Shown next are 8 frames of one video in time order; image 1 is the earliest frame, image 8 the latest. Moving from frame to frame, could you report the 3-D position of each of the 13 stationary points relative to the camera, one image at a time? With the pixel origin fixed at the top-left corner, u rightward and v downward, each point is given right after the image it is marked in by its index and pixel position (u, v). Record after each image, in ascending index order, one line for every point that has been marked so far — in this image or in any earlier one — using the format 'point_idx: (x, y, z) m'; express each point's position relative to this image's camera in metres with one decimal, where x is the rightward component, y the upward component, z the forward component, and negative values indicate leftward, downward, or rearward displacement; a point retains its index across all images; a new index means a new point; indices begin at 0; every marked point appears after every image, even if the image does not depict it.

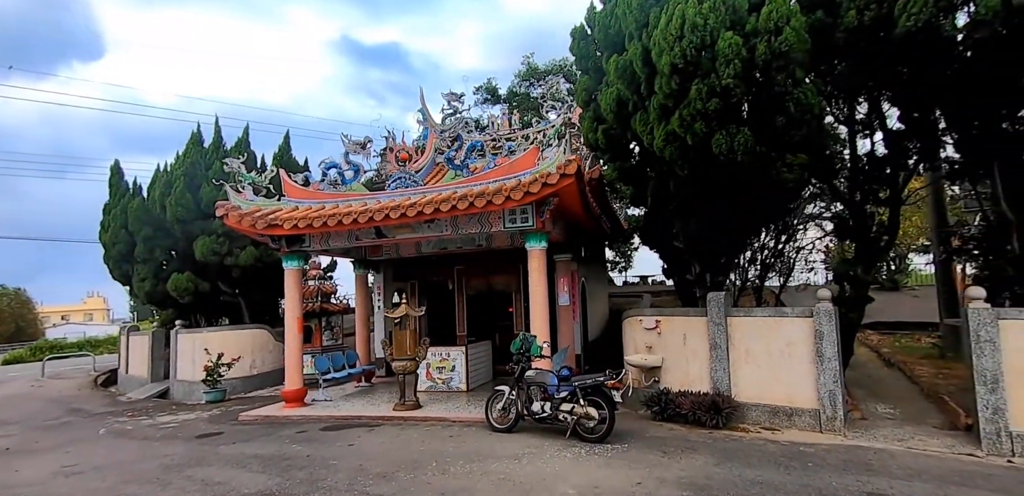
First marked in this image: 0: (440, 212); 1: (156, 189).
0: (-1.0, +0.5, +8.2) m
1: (-8.5, +1.4, +13.6) m
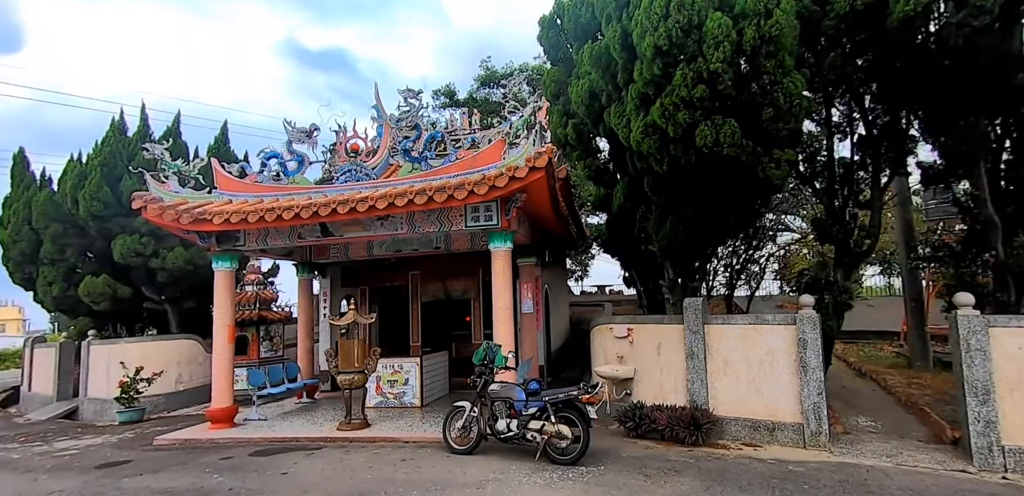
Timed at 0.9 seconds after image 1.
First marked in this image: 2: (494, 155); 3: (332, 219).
0: (-1.5, +0.5, +7.4) m
1: (-9.5, +1.4, +12.2) m
2: (-0.3, +1.3, +8.0) m
3: (-2.4, +0.4, +7.6) m
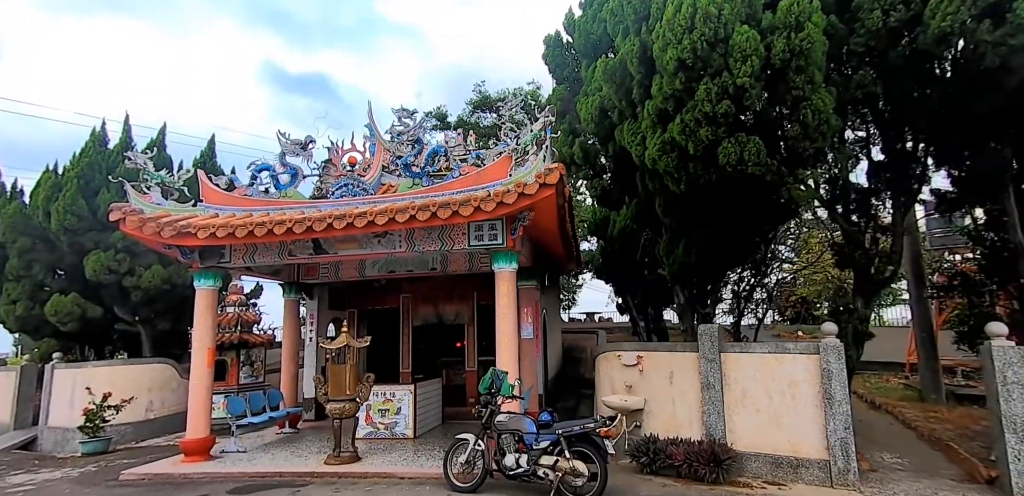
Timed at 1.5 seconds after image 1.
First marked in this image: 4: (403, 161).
0: (-1.4, +0.3, +7.0) m
1: (-9.5, +1.1, +11.5) m
2: (-0.2, +1.0, +7.6) m
3: (-2.3, +0.2, +7.2) m
4: (-1.5, +1.2, +7.9) m
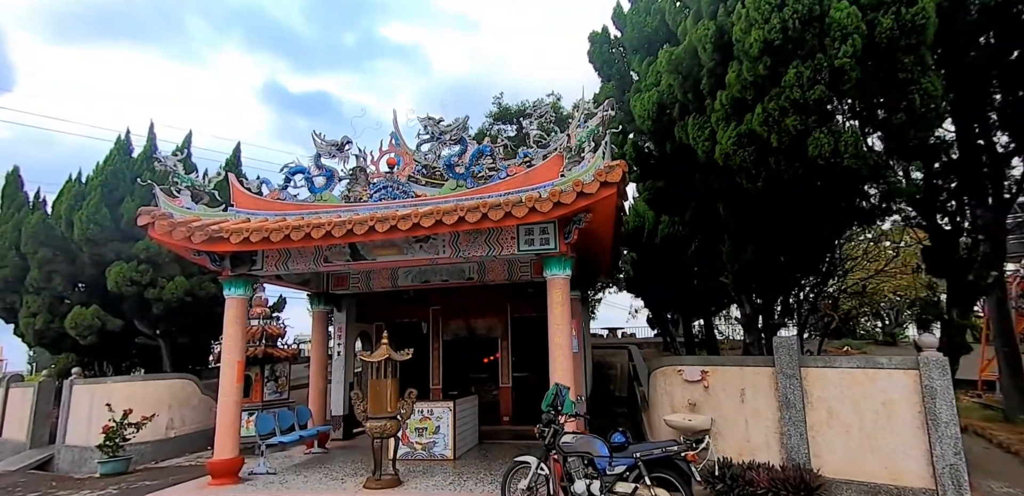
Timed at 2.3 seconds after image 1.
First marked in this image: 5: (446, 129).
0: (-0.8, +0.3, +6.5) m
1: (-8.8, +0.9, +11.2) m
2: (+0.5, +0.9, +7.1) m
3: (-1.7, +0.1, +6.6) m
4: (-0.9, +1.1, +7.4) m
5: (-0.9, +1.6, +7.5) m
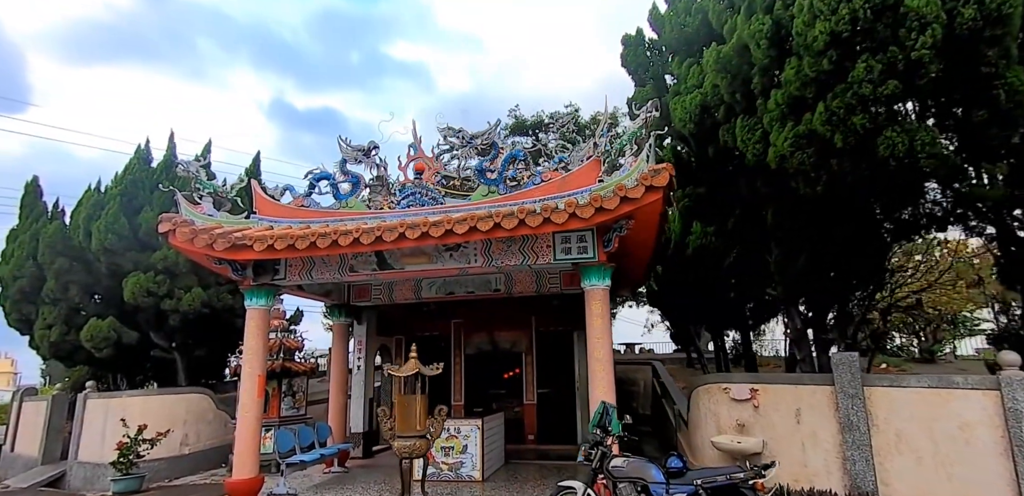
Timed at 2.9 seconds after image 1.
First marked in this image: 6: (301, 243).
0: (-0.4, +0.2, +6.1) m
1: (-8.3, +0.7, +11.0) m
2: (+0.9, +0.8, +6.8) m
3: (-1.3, 0.0, +6.3) m
4: (-0.4, +1.0, +7.1) m
5: (-0.4, +1.4, +7.2) m
6: (-2.4, +0.1, +6.4) m
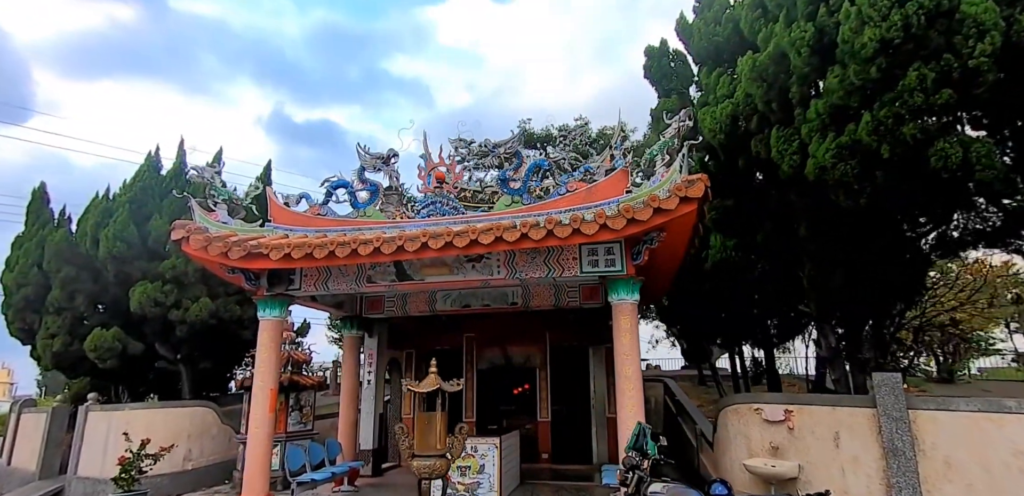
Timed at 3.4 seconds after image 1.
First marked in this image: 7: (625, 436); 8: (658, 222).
0: (-0.1, +0.1, +5.9) m
1: (-8.0, +0.6, +10.8) m
2: (+1.2, +0.7, +6.6) m
3: (-1.0, -0.1, +6.1) m
4: (-0.1, +0.9, +6.9) m
5: (-0.1, +1.3, +7.0) m
6: (-2.1, 0.0, +6.2) m
7: (+1.2, -1.9, +5.9) m
8: (+1.4, +0.3, +5.7) m
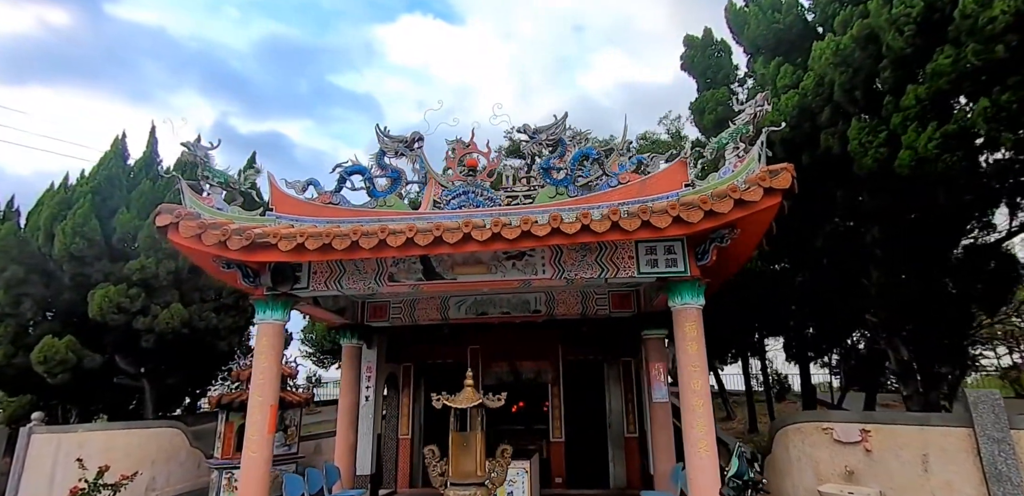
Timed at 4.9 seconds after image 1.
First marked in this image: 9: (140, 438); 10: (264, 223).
0: (+0.4, +0.1, +5.1) m
1: (-7.8, +0.6, +9.4) m
2: (+1.7, +0.7, +5.9) m
3: (-0.5, 0.0, +5.2) m
4: (+0.3, +0.9, +6.1) m
5: (+0.3, +1.3, +6.2) m
6: (-1.6, 0.0, +5.3) m
7: (+1.7, -1.9, +5.1) m
8: (+2.0, +0.3, +5.0) m
9: (-5.2, -2.7, +8.0) m
10: (-2.5, +0.3, +5.9) m
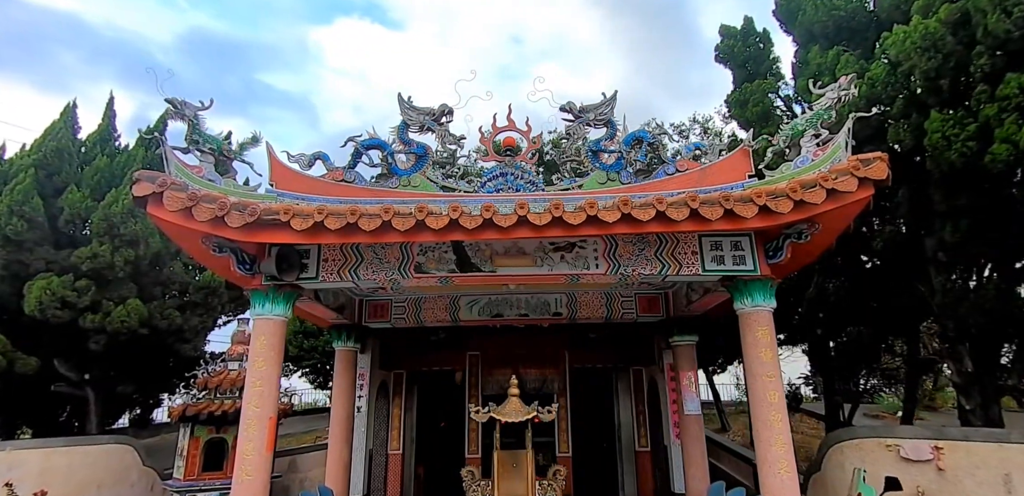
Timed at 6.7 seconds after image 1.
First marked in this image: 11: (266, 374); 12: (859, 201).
0: (+0.9, +0.2, +4.4) m
1: (-7.7, +0.9, +8.0) m
2: (+2.1, +0.7, +5.3) m
3: (0.0, +0.1, +4.5) m
4: (+0.7, +1.0, +5.4) m
5: (+0.7, +1.4, +5.6) m
6: (-1.1, +0.2, +4.4) m
7: (+2.1, -1.8, +4.5) m
8: (+2.5, +0.3, +4.4) m
9: (-5.1, -2.5, +6.8) m
10: (-2.1, +0.4, +4.9) m
11: (-2.1, -1.1, +4.8) m
12: (+2.7, +0.4, +4.4) m
